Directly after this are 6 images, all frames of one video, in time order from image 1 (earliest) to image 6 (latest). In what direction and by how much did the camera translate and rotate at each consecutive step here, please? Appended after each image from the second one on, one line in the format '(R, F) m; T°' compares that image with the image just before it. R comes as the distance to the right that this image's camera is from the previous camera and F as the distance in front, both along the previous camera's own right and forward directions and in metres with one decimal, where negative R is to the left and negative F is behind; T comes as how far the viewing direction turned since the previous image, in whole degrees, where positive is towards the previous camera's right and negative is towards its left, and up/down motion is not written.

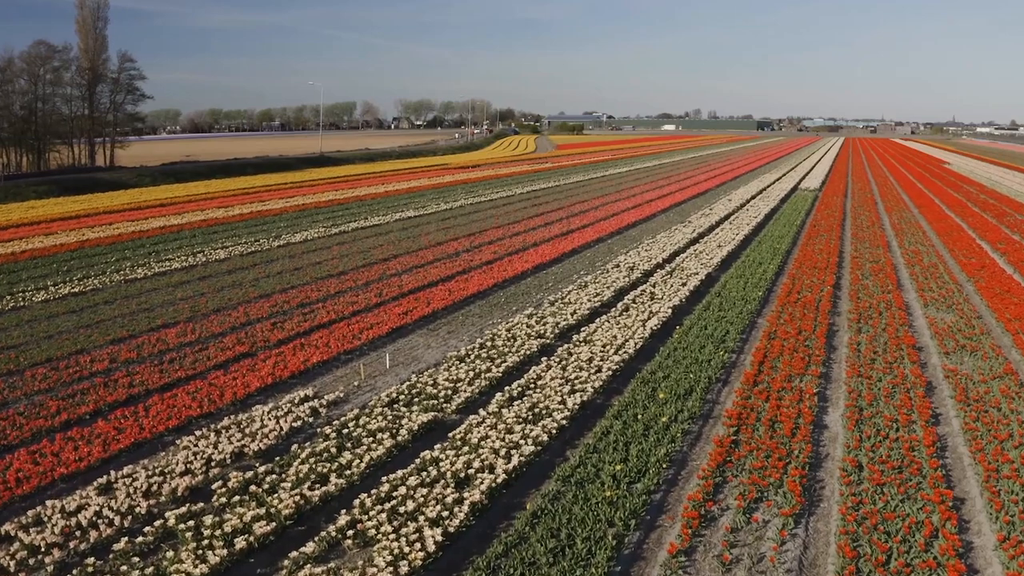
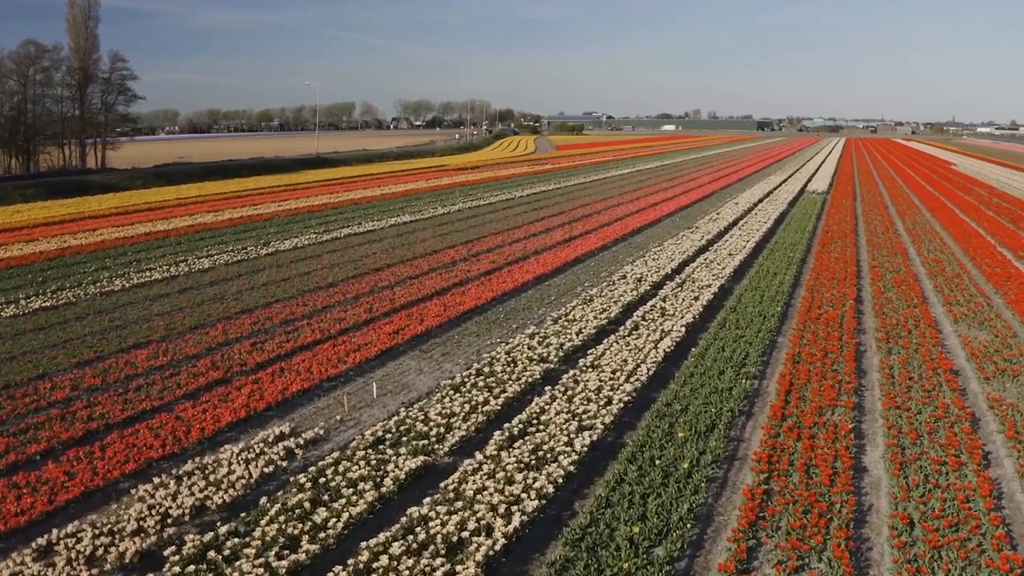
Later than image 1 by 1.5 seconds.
(0.0, +1.0) m; 0°
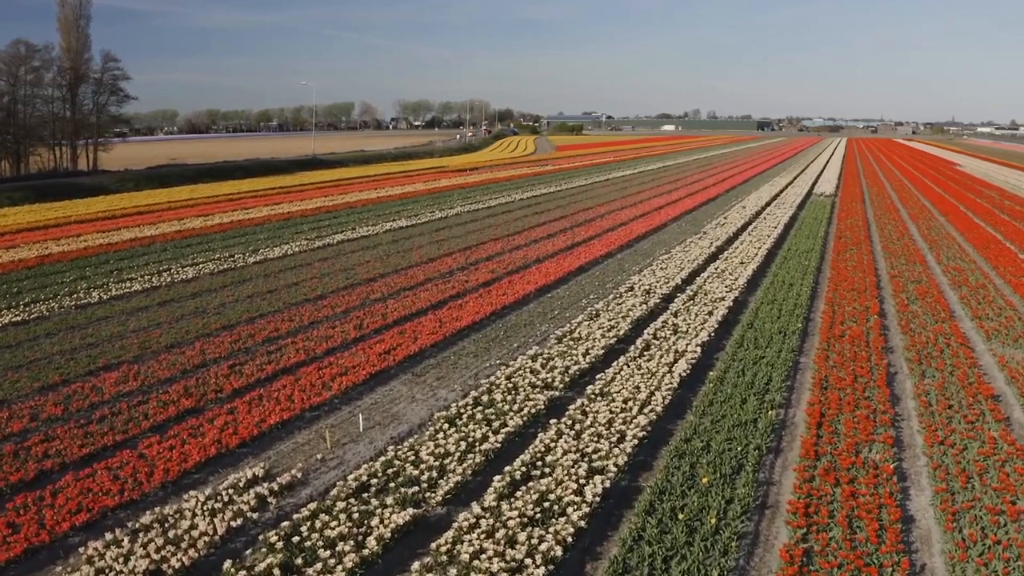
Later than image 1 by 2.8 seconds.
(0.0, +0.9) m; 0°
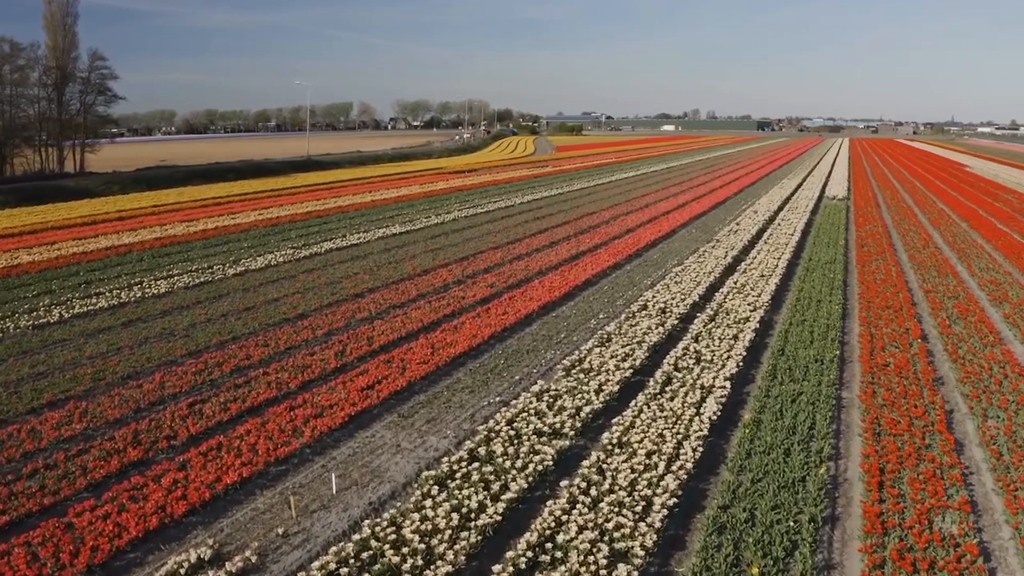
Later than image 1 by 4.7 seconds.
(0.0, +1.4) m; 0°
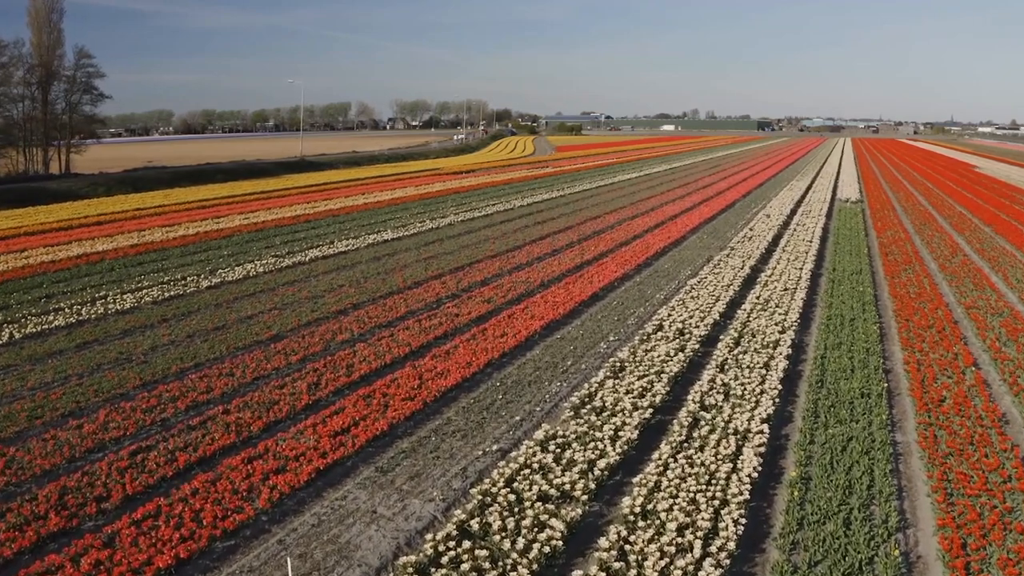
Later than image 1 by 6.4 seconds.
(0.0, +1.4) m; 0°
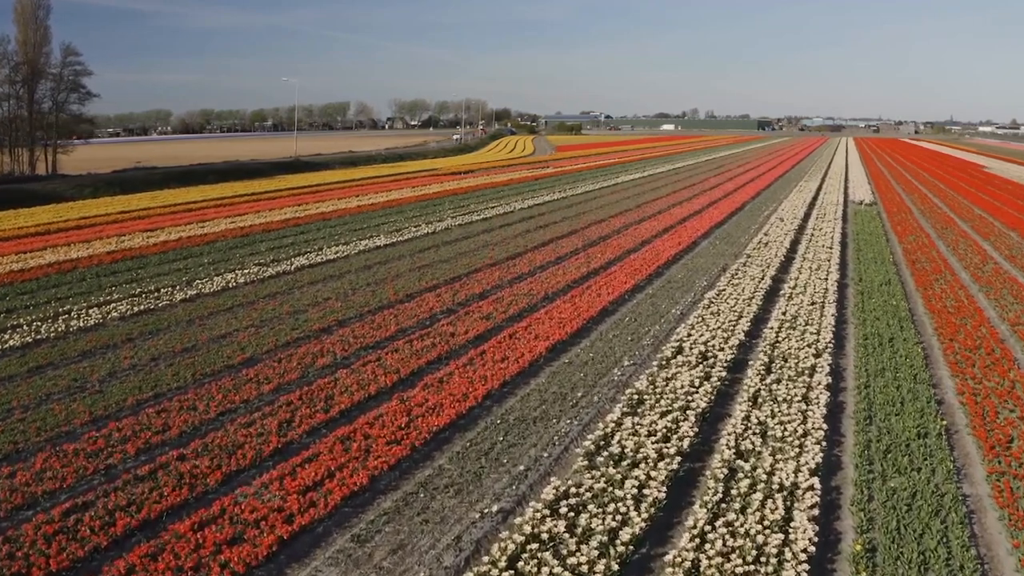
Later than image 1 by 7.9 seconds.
(0.0, +1.3) m; 0°
